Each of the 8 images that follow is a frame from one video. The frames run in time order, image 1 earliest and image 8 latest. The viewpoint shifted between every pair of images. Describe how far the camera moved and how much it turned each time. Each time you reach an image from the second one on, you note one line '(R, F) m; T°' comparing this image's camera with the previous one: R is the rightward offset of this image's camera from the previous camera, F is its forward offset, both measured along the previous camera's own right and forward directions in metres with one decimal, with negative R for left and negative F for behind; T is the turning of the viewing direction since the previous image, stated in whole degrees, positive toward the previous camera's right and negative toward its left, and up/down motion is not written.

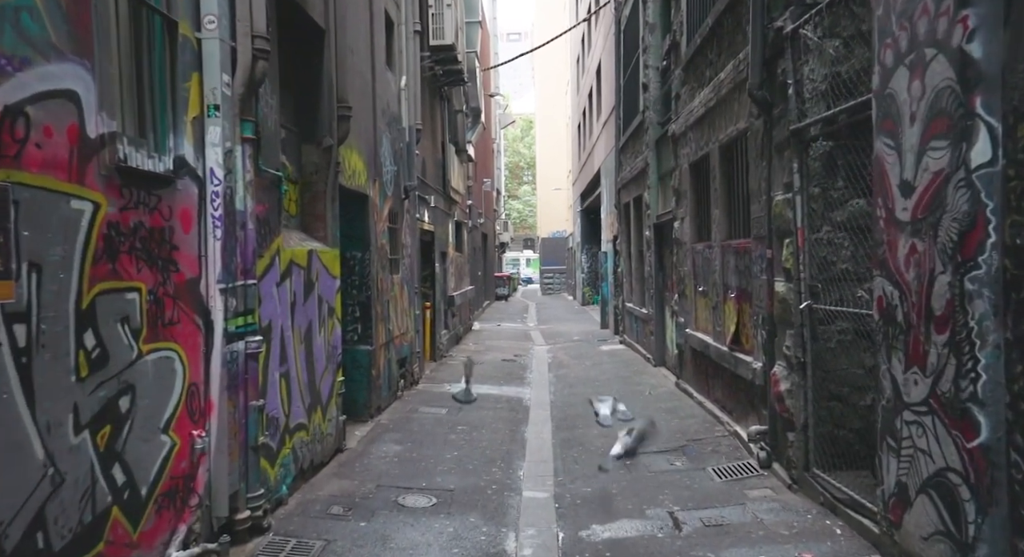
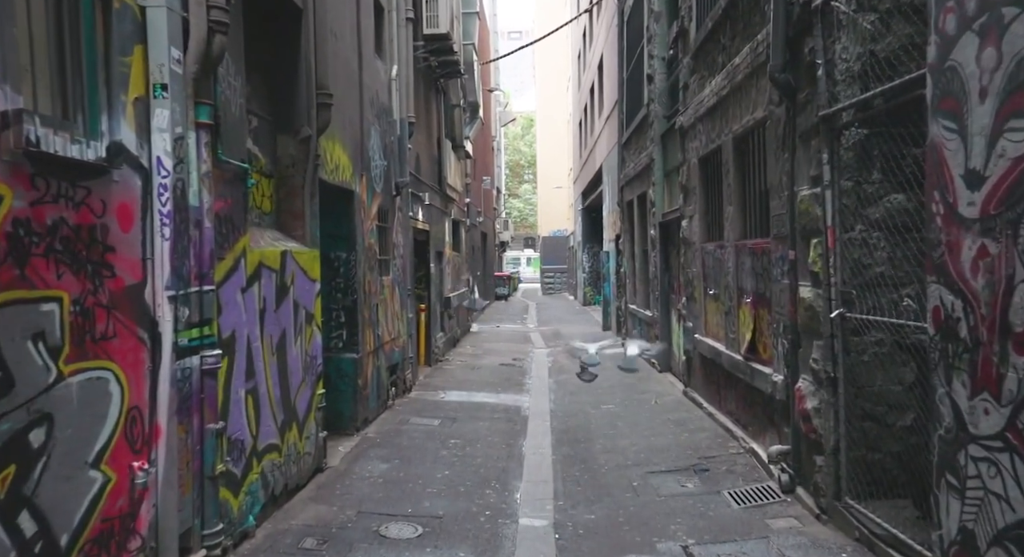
(0.0, +0.7) m; 0°
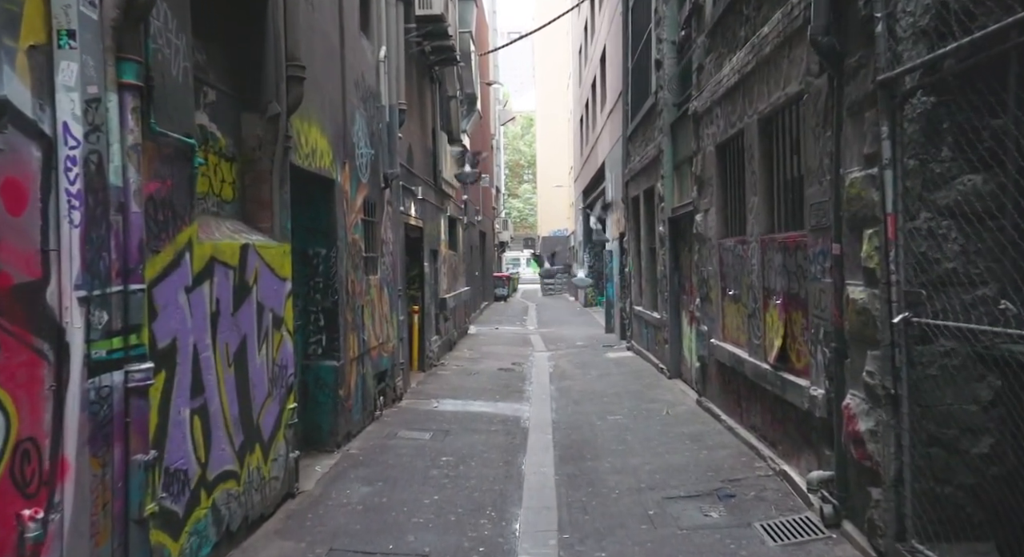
(0.0, +0.9) m; 0°
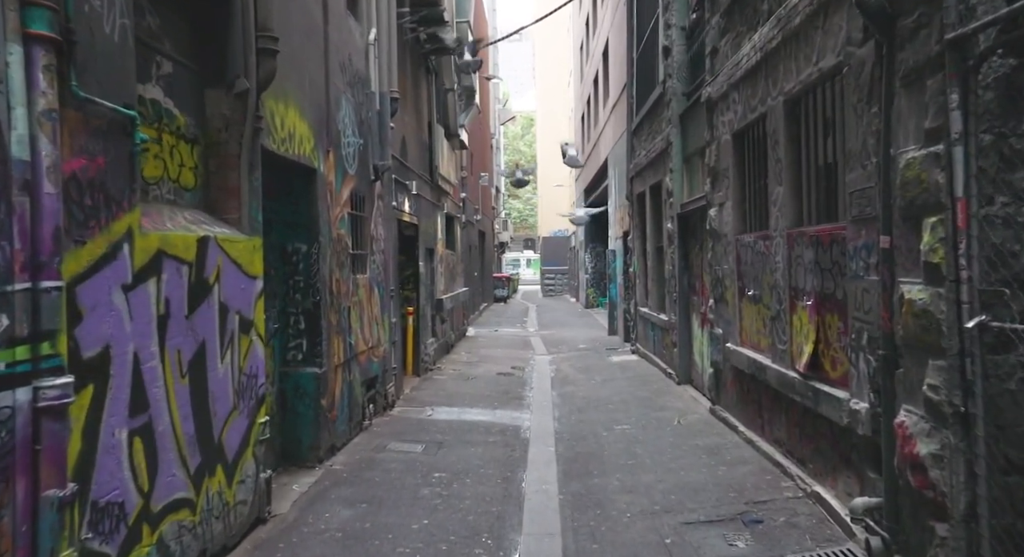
(0.0, +0.7) m; 0°
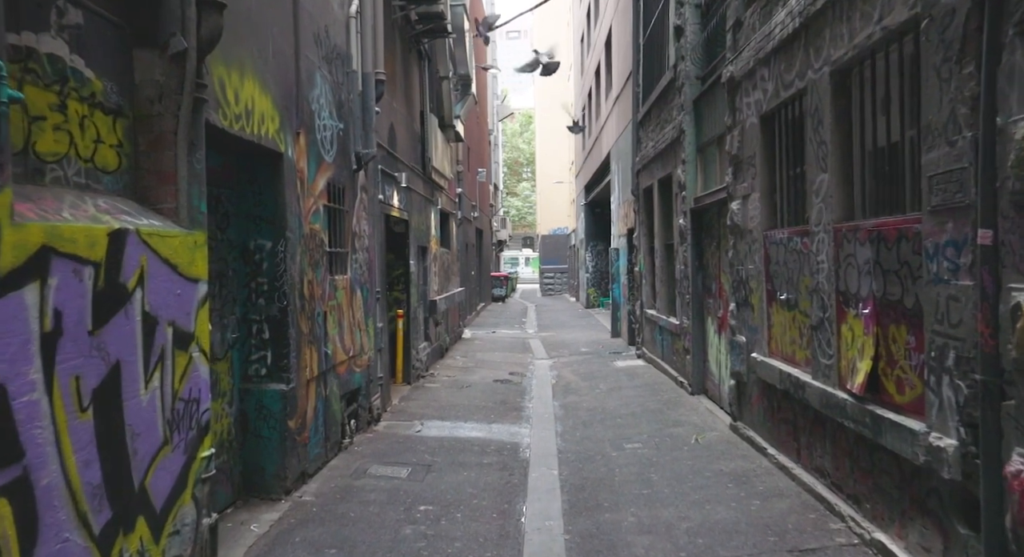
(0.0, +1.0) m; 0°
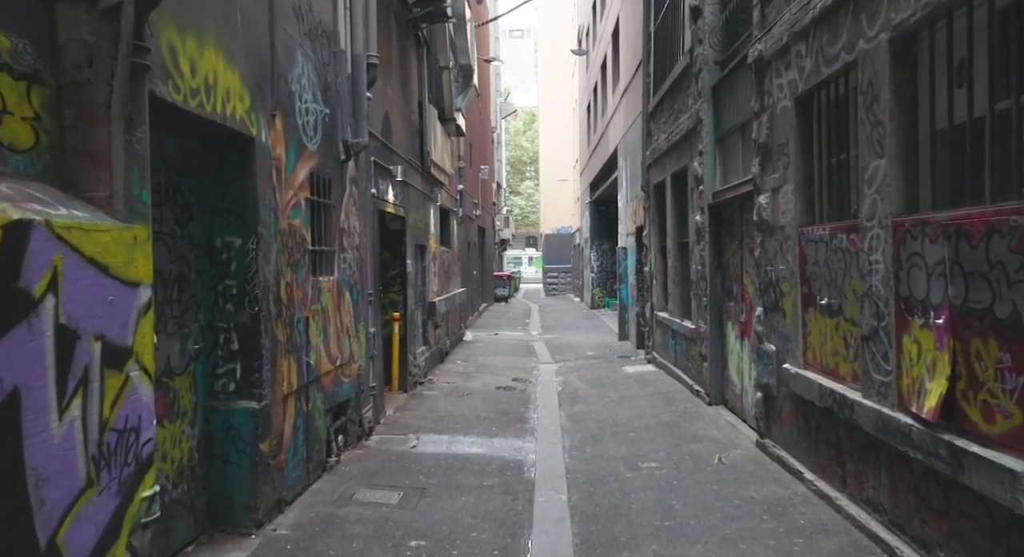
(0.0, +0.8) m; 0°
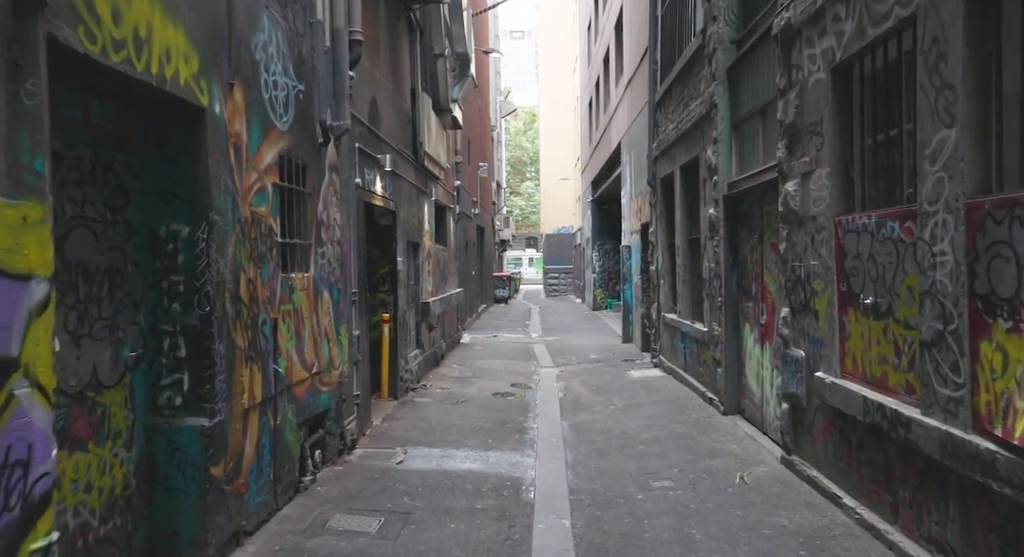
(0.0, +0.8) m; 0°
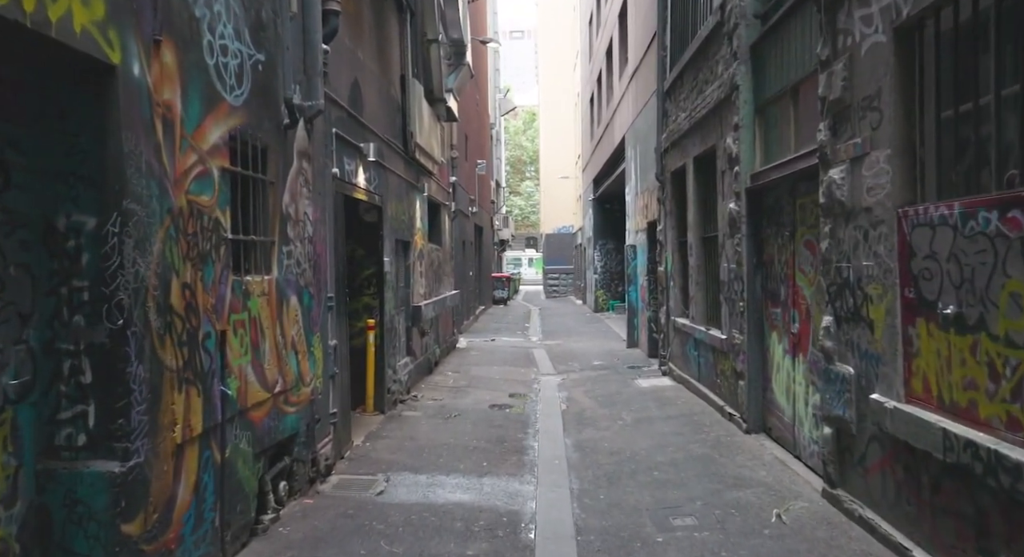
(0.0, +1.0) m; 0°
